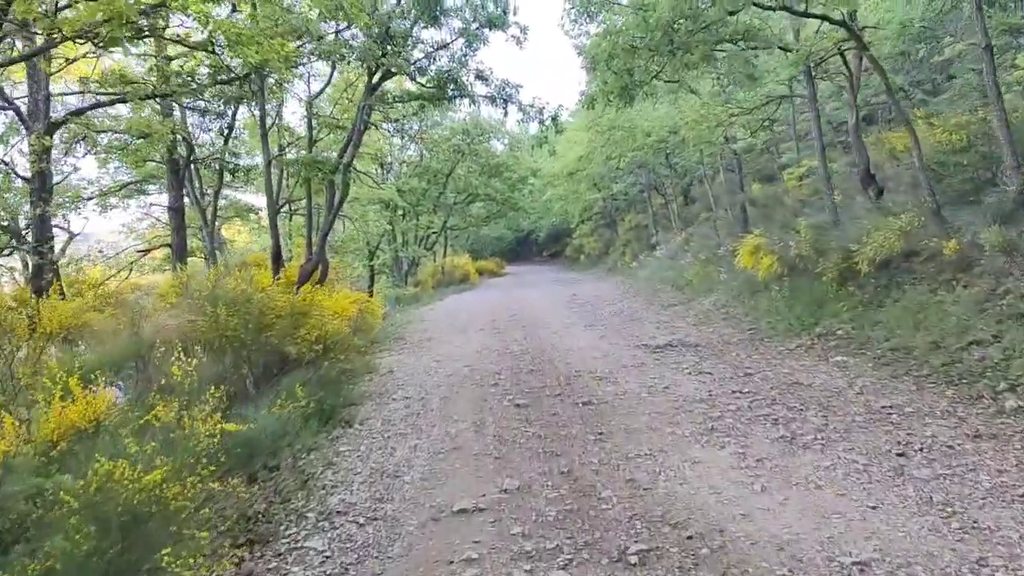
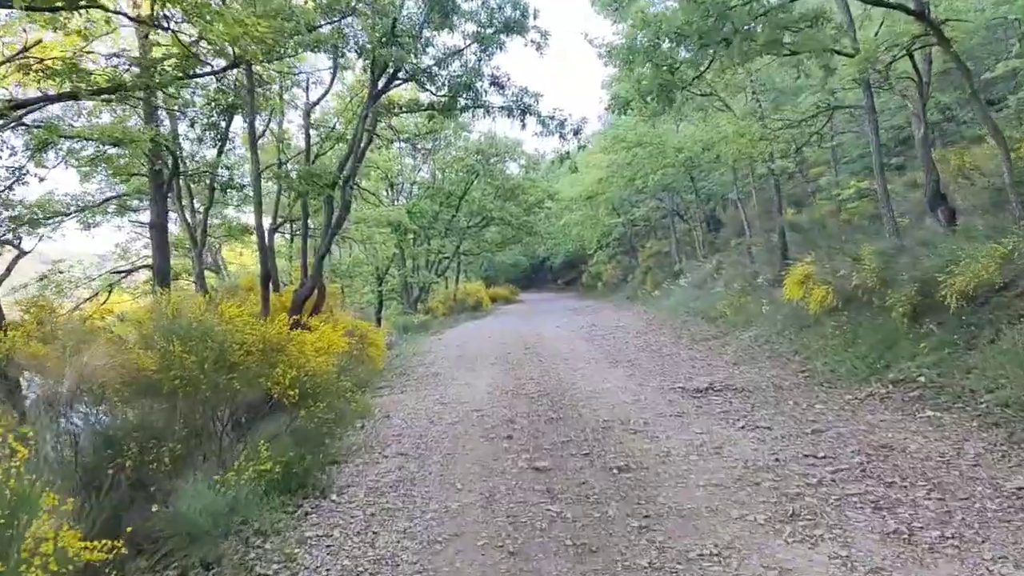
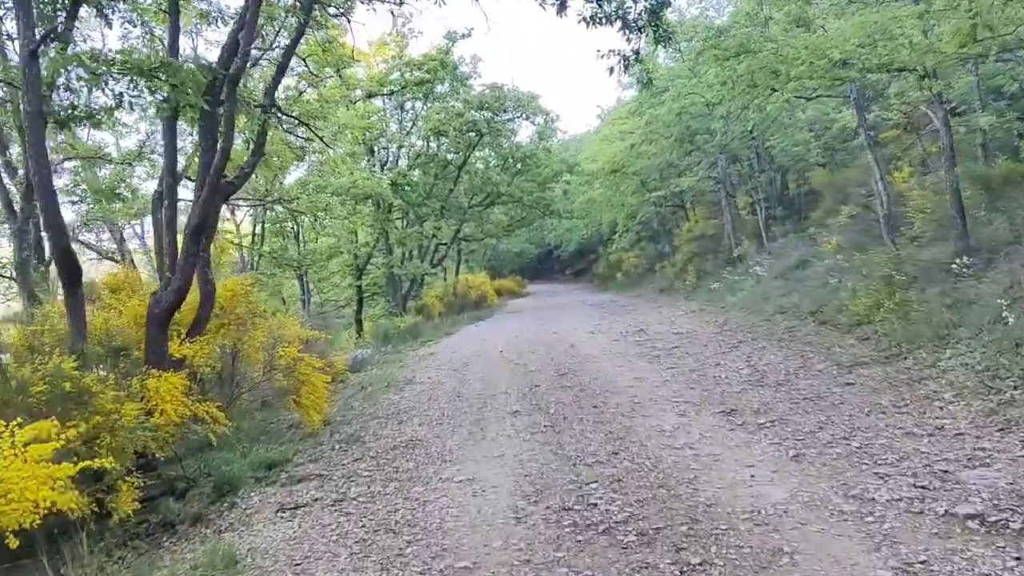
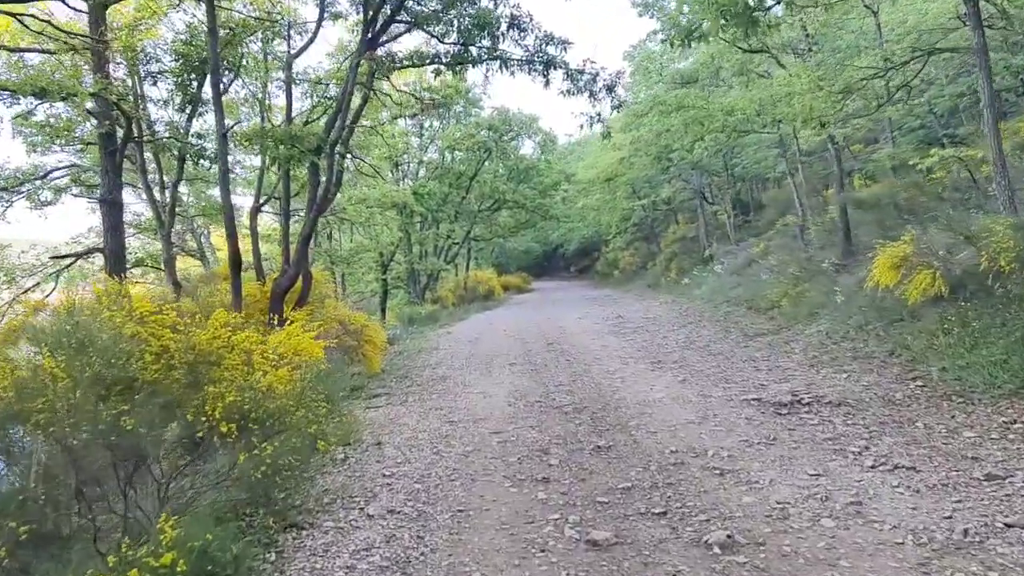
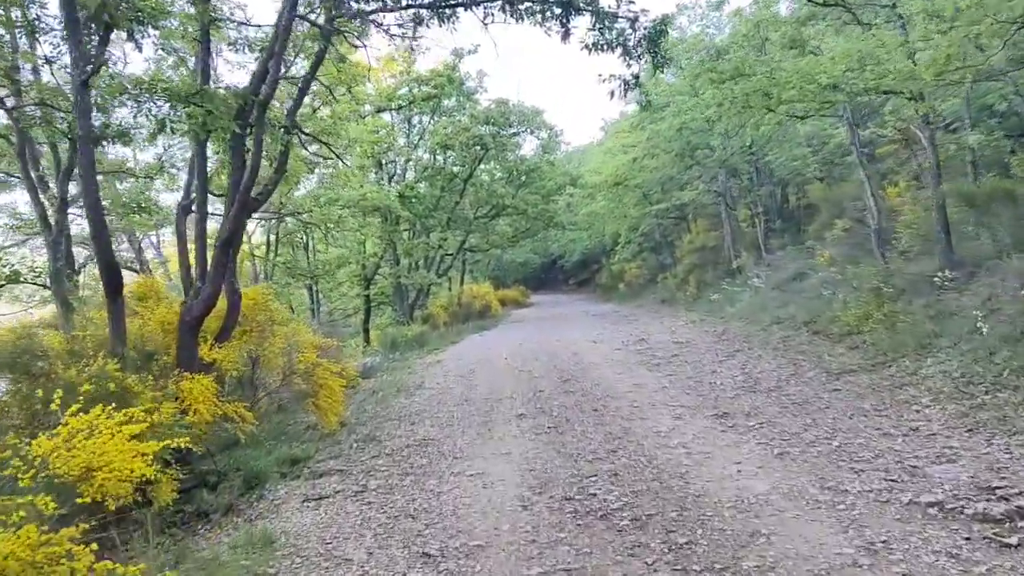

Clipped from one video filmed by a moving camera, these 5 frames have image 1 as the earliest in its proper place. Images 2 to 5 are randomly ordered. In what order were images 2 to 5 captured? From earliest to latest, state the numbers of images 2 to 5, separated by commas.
2, 4, 5, 3
